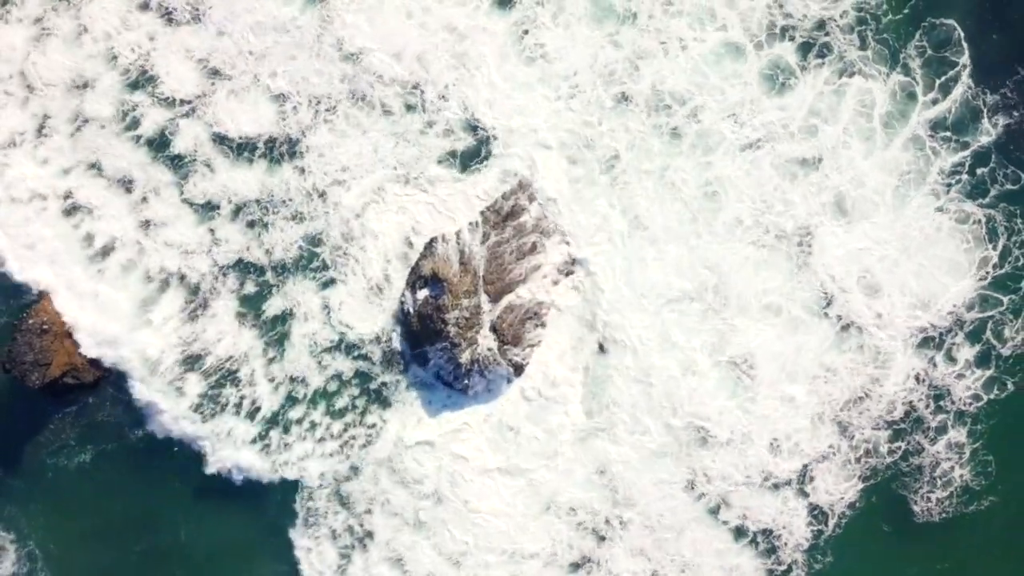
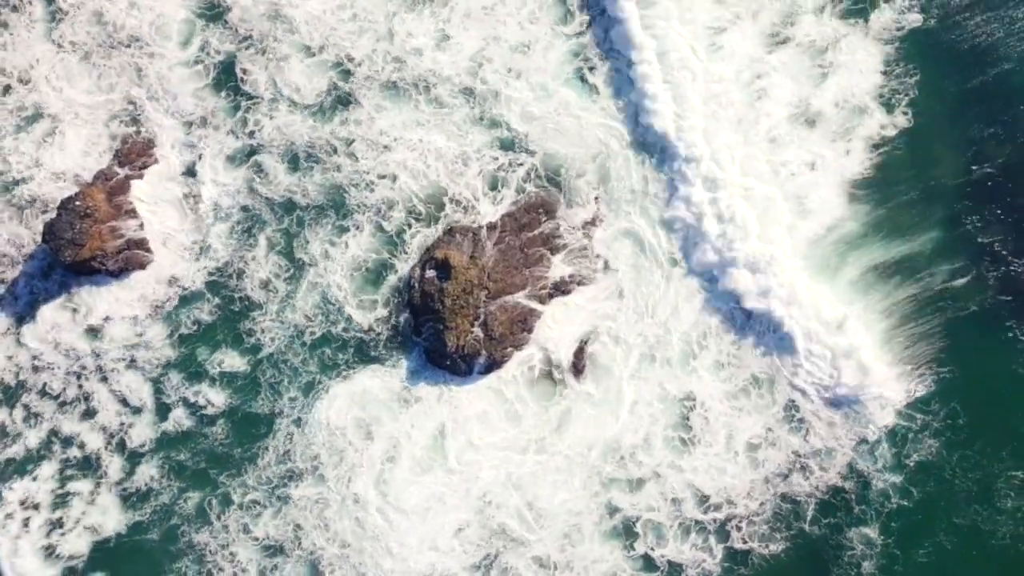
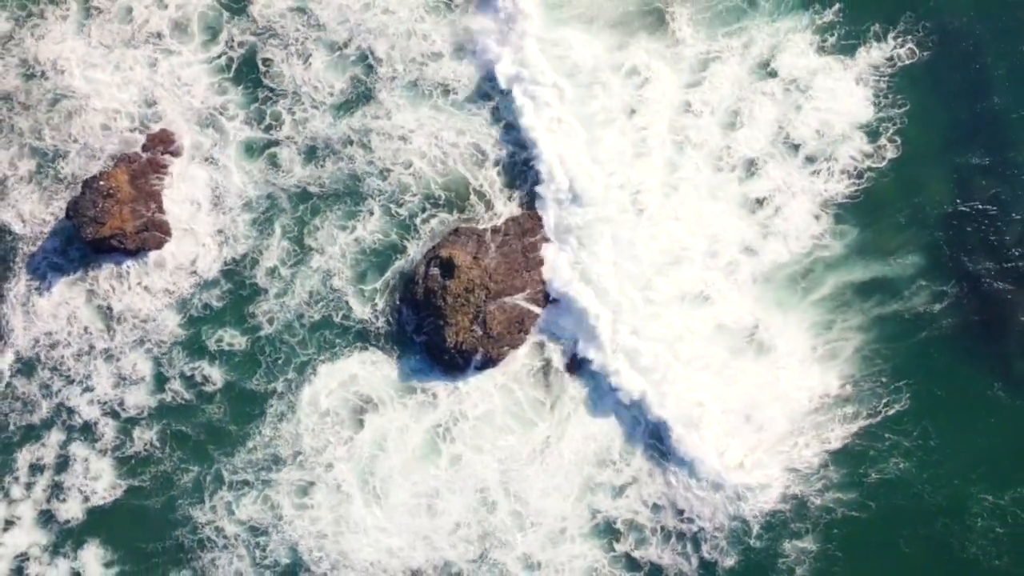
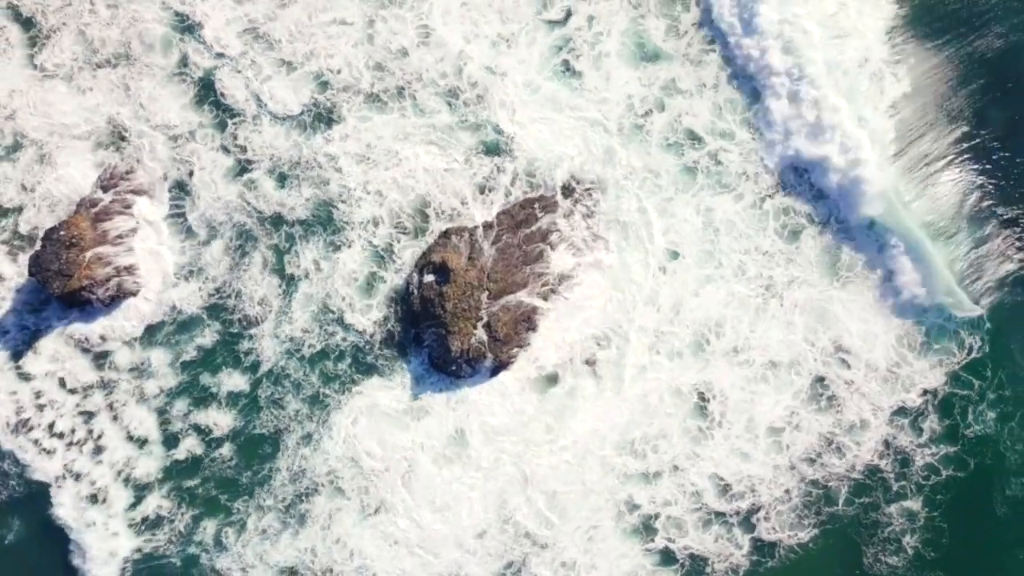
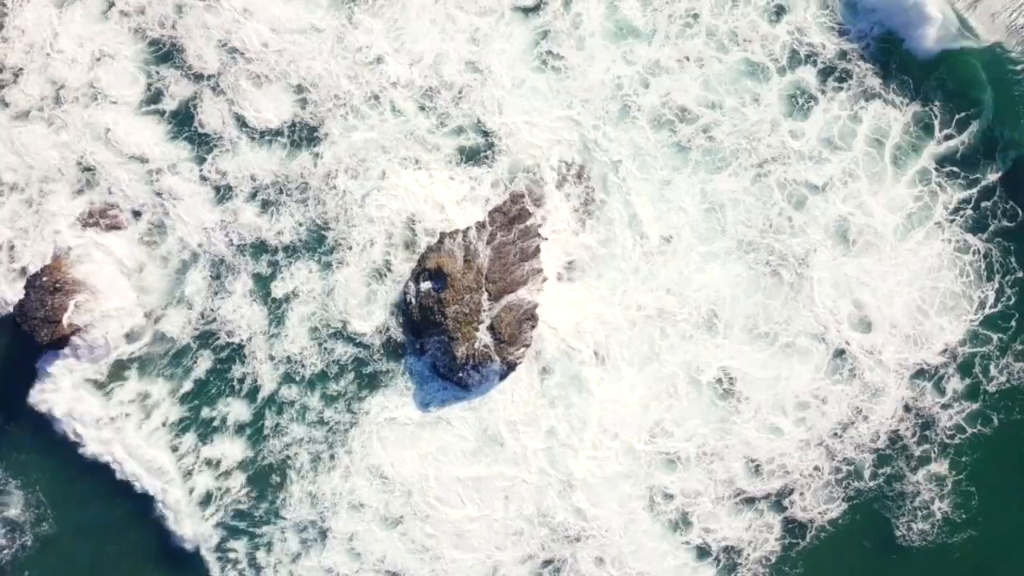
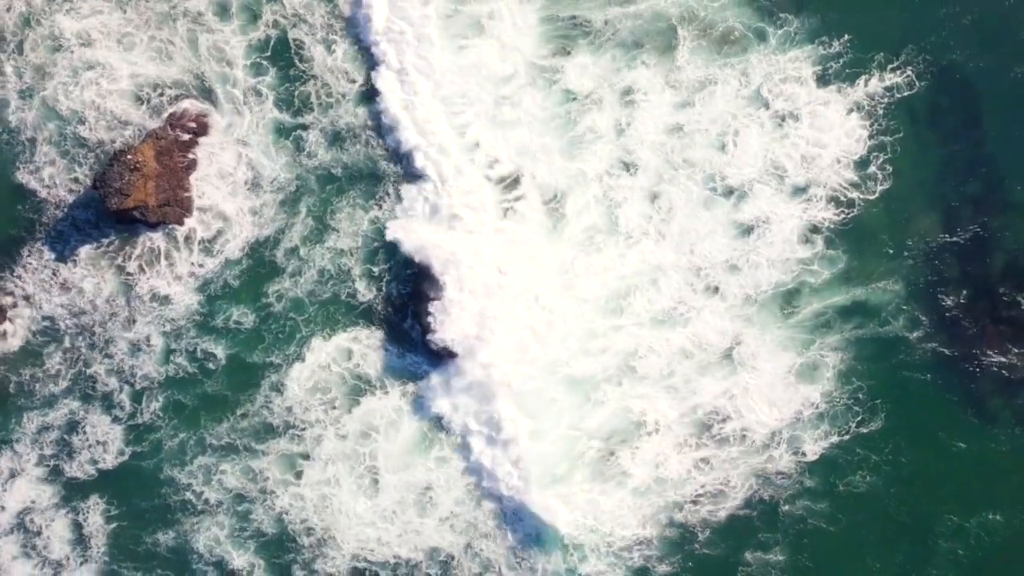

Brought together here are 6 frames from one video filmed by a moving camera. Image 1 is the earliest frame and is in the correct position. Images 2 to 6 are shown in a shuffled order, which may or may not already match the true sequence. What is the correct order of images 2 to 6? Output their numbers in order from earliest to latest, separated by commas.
5, 4, 2, 3, 6
